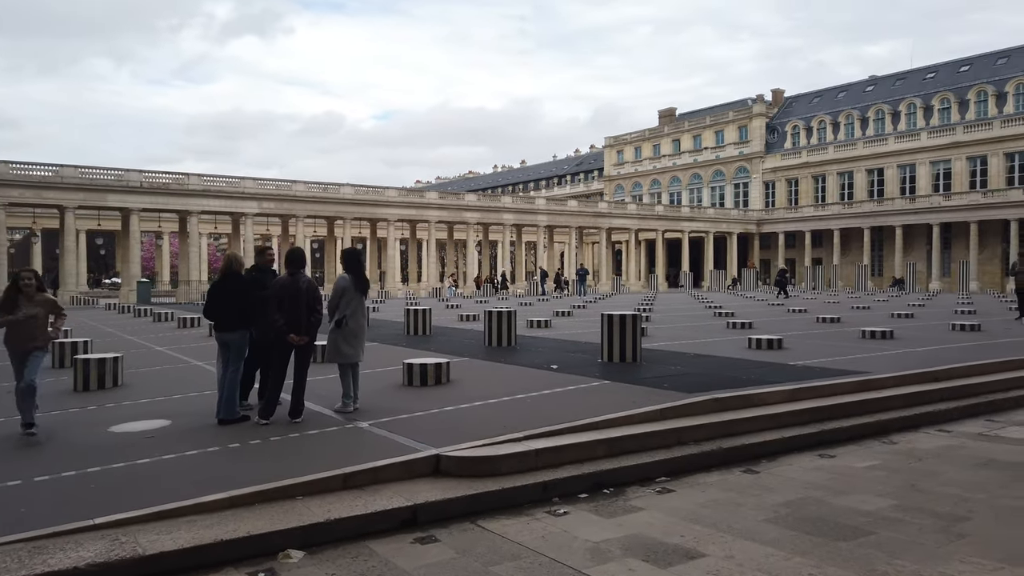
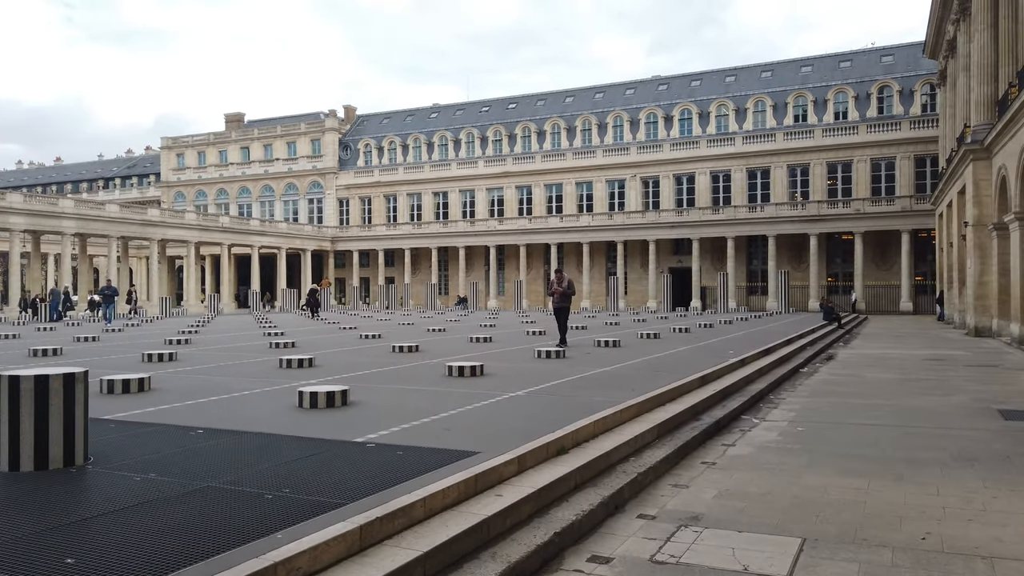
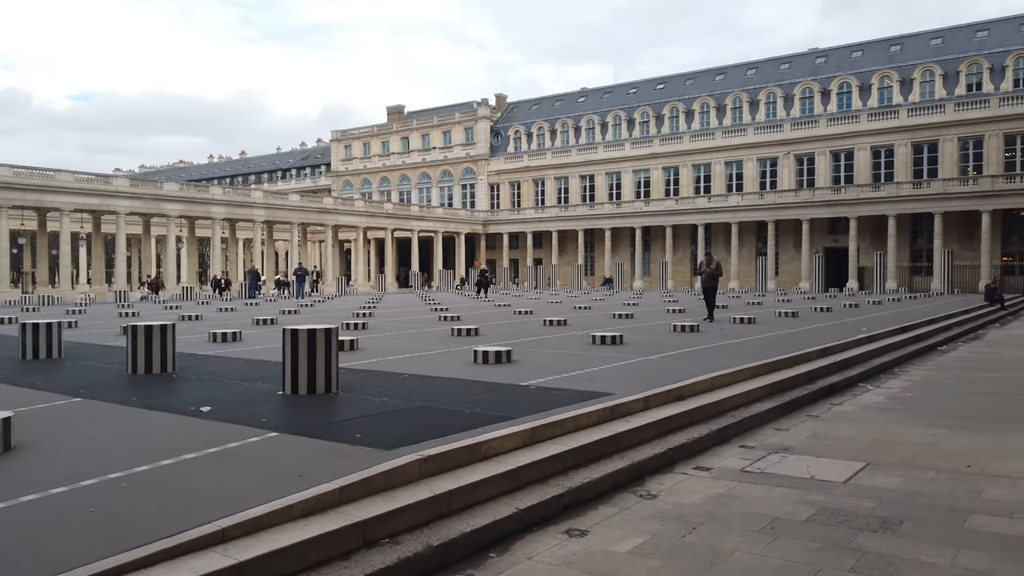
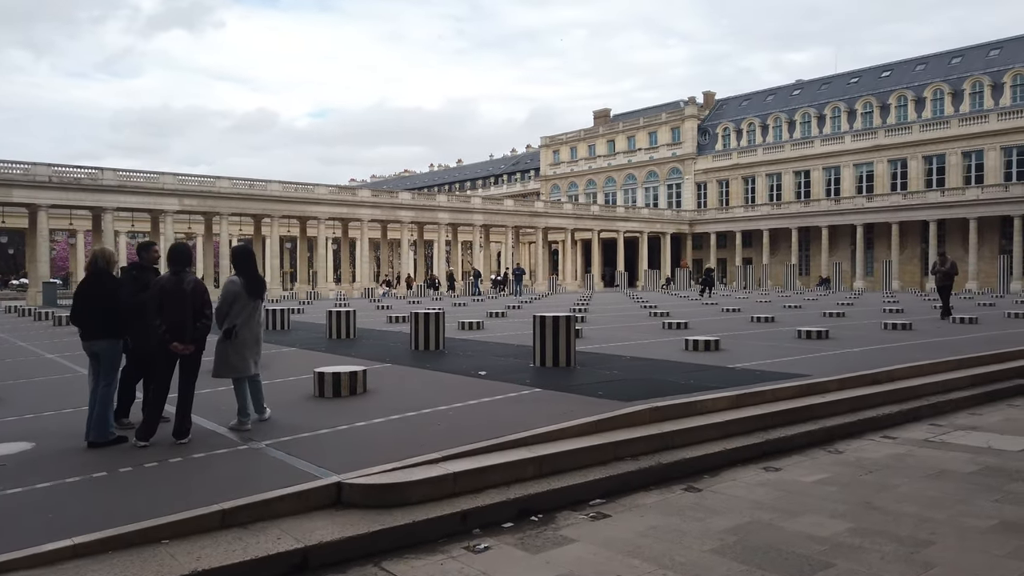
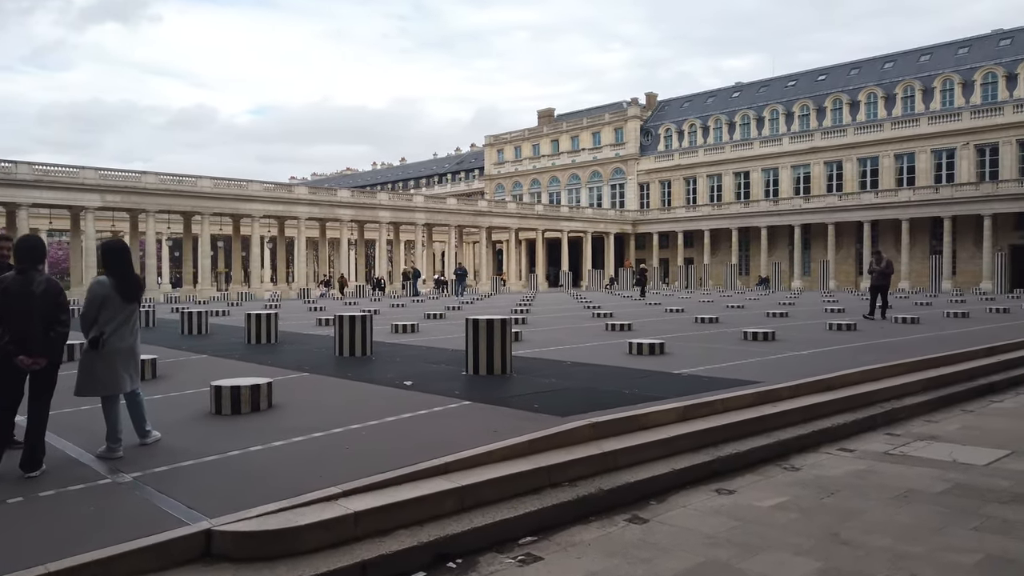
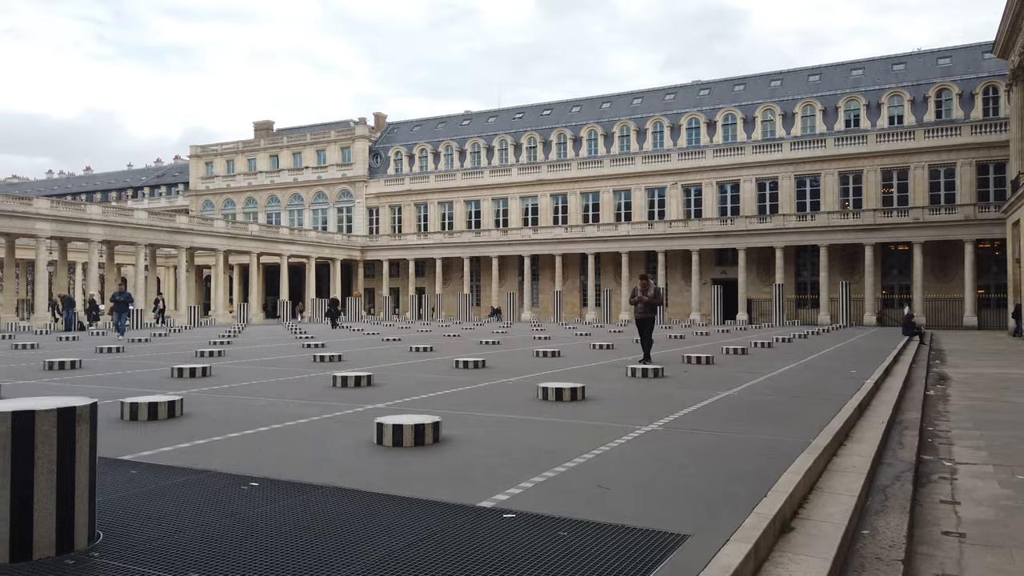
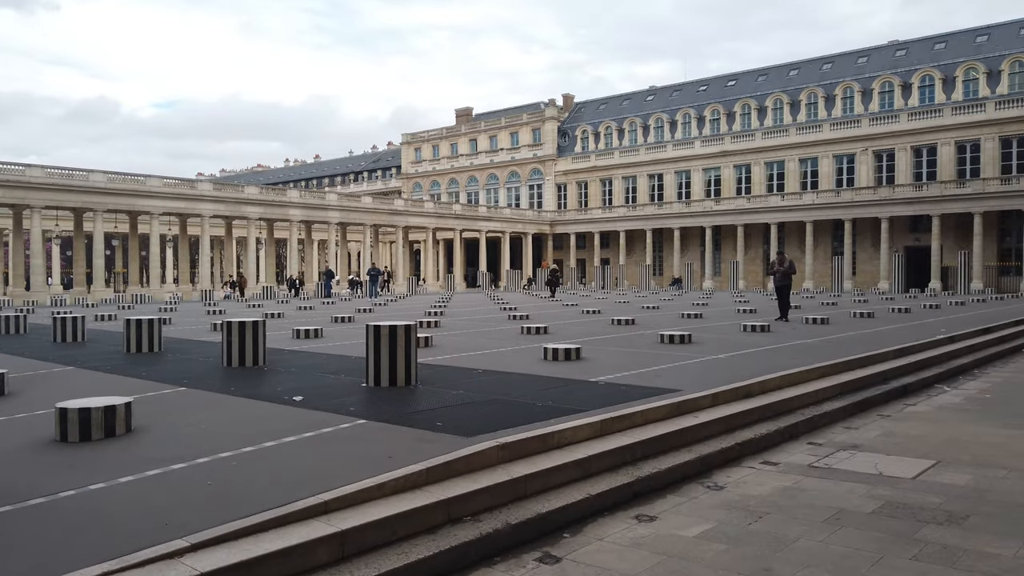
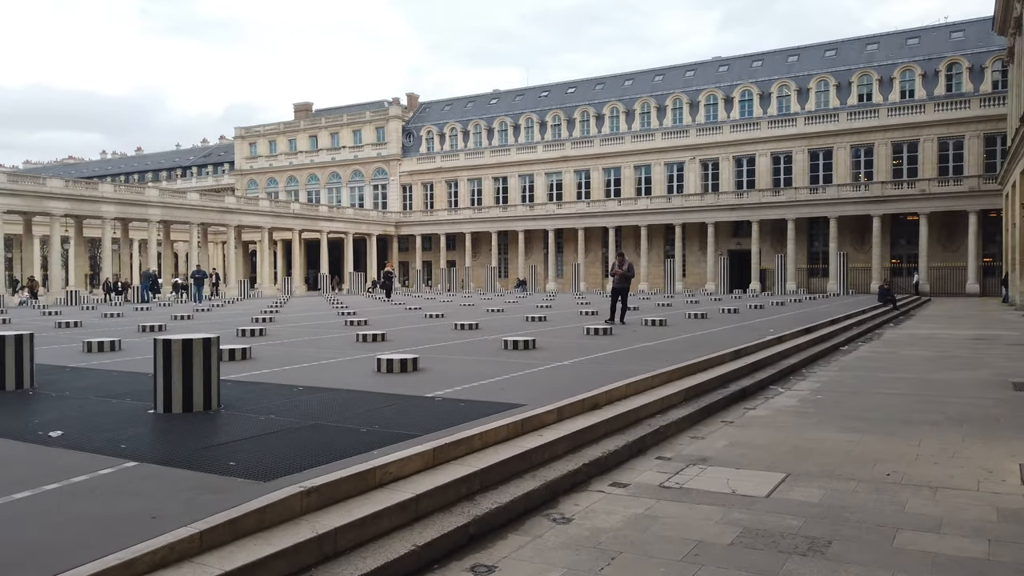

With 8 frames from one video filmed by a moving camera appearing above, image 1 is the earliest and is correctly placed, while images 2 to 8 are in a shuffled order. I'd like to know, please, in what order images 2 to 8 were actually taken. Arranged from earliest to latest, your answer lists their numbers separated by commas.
4, 5, 7, 3, 8, 2, 6
